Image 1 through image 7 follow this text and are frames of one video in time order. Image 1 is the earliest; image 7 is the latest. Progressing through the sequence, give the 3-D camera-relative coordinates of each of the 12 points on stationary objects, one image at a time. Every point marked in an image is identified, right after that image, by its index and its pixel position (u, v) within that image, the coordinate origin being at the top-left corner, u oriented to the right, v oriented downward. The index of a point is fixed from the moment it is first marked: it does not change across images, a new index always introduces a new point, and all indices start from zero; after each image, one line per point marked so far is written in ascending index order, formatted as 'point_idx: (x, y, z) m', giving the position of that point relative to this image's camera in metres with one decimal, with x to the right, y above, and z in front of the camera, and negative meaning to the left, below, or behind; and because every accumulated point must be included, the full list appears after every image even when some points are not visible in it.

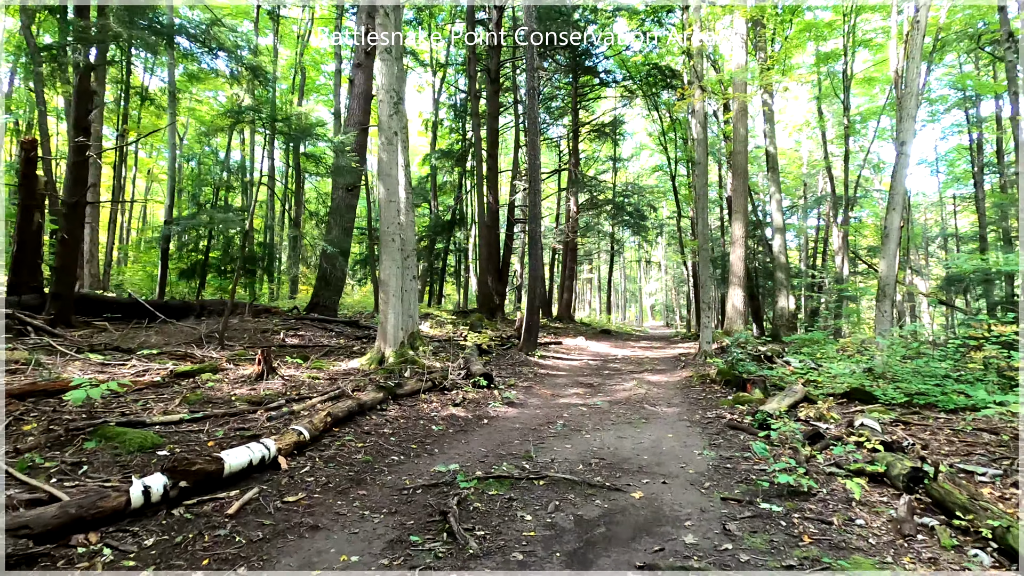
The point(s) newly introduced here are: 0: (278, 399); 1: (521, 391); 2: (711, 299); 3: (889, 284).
0: (-2.2, -1.1, +5.0) m
1: (+0.1, -1.3, +6.8) m
2: (+3.9, -0.2, +10.5) m
3: (+6.3, +0.1, +8.9) m
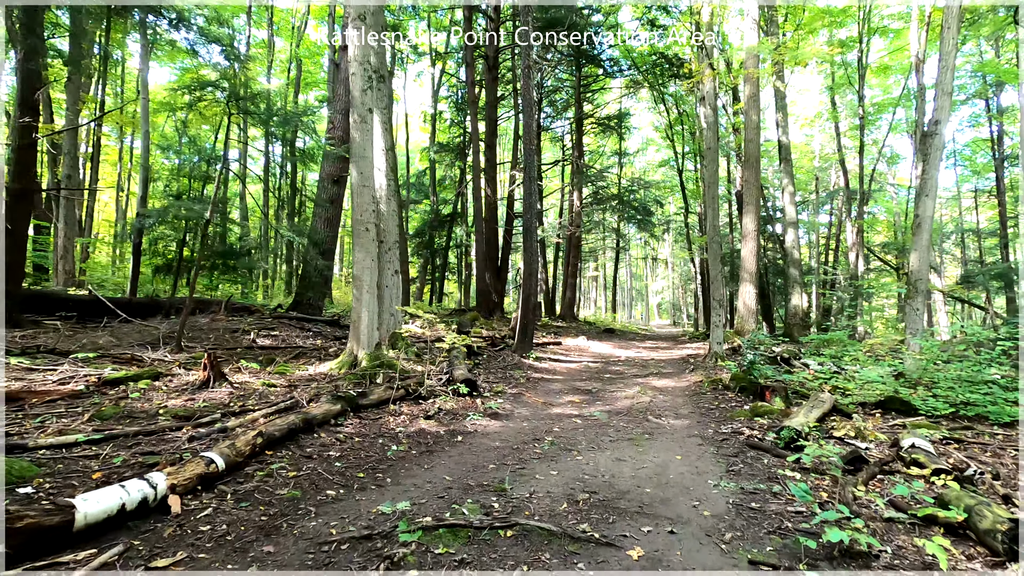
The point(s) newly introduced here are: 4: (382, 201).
0: (-2.4, -1.0, +4.3) m
1: (0.0, -1.3, +6.0) m
2: (+3.8, -0.2, +9.7) m
3: (+6.1, +0.1, +8.0) m
4: (-2.0, +1.3, +8.1) m
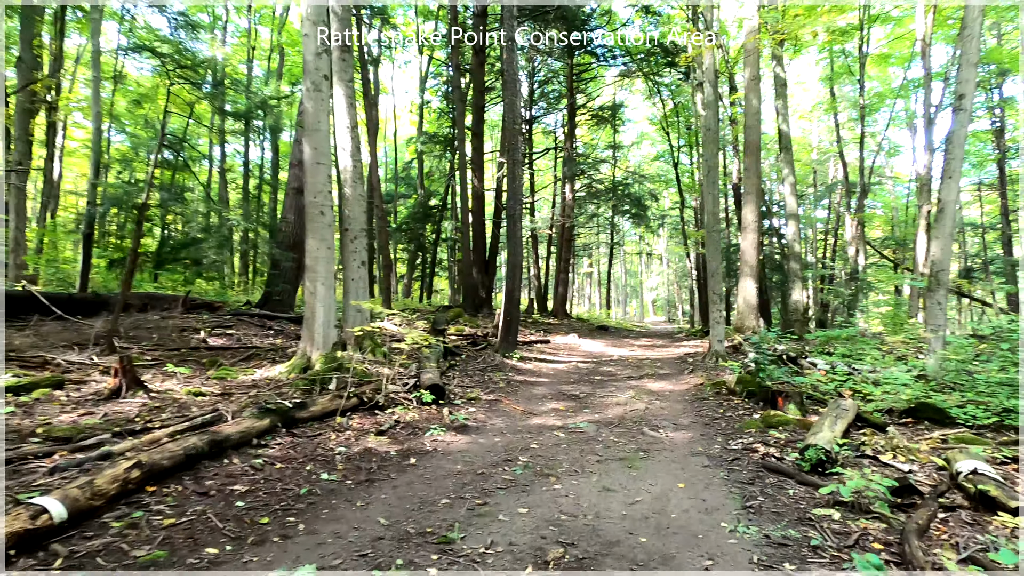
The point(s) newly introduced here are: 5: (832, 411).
0: (-2.6, -0.9, +3.4) m
1: (-0.3, -1.2, +5.2) m
2: (+3.5, 0.0, +8.9) m
3: (+5.9, +0.2, +7.2) m
4: (-2.3, +1.4, +7.2) m
5: (+2.7, -1.1, +4.5) m
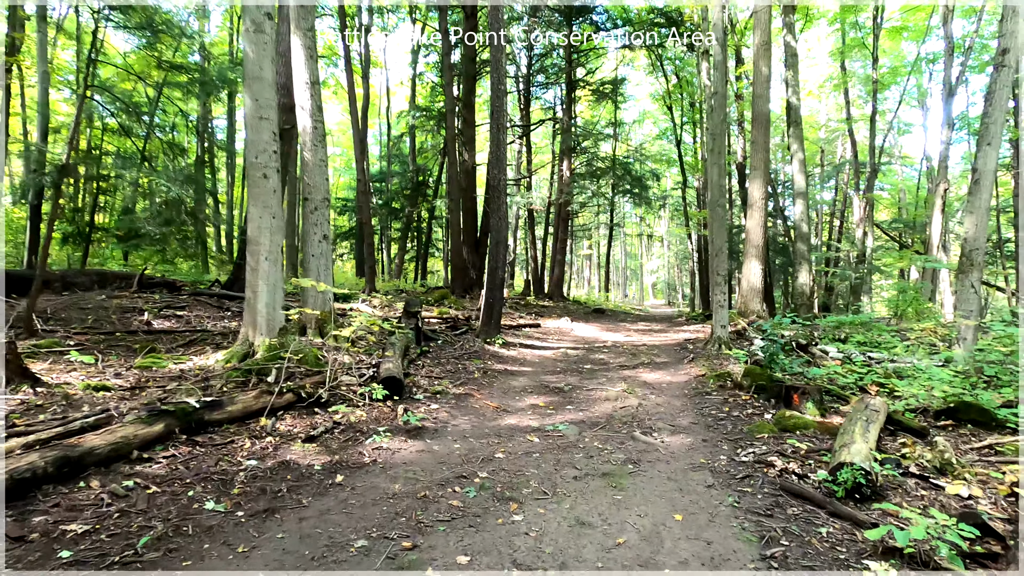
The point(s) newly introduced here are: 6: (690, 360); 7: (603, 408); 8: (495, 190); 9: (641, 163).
0: (-2.9, -0.8, +2.7) m
1: (-0.5, -1.0, +4.5) m
2: (+3.3, +0.3, +8.2) m
3: (+5.6, +0.5, +6.5) m
4: (-2.5, +1.7, +6.4) m
5: (+2.5, -0.9, +3.8) m
6: (+2.3, -0.9, +6.8) m
7: (+0.8, -1.1, +4.7) m
8: (-0.2, +1.5, +7.9) m
9: (+4.9, +4.8, +20.0) m
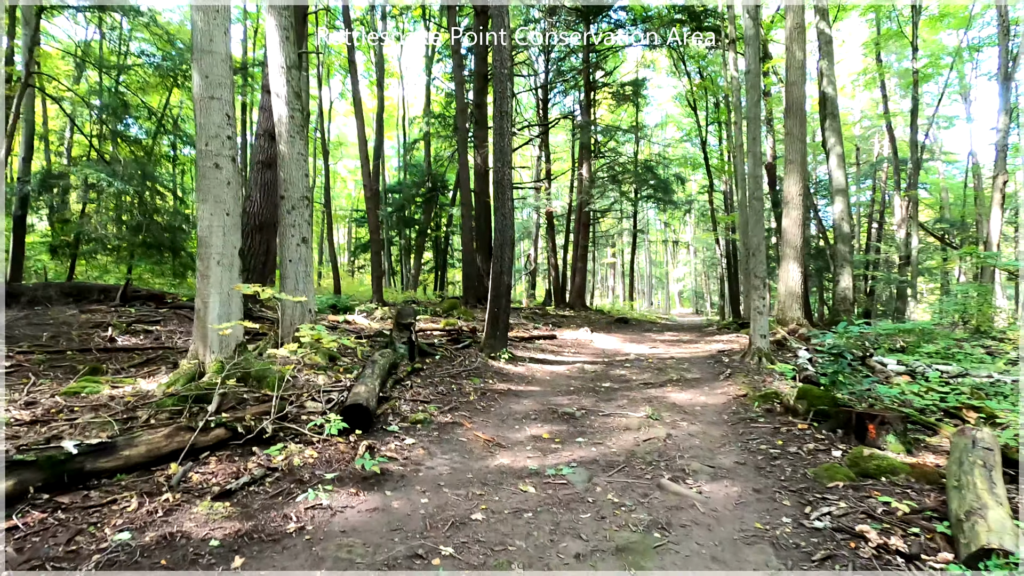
0: (-3.0, -0.8, +2.0) m
1: (-0.6, -1.0, +3.6) m
2: (+3.4, +0.2, +7.2) m
3: (+5.7, +0.5, +5.3) m
4: (-2.5, +1.6, +5.7) m
5: (+2.4, -0.9, +2.8) m
6: (+2.4, -1.0, +5.9) m
7: (+0.8, -1.1, +3.8) m
8: (-0.2, +1.3, +7.1) m
9: (+5.5, +4.5, +19.0) m
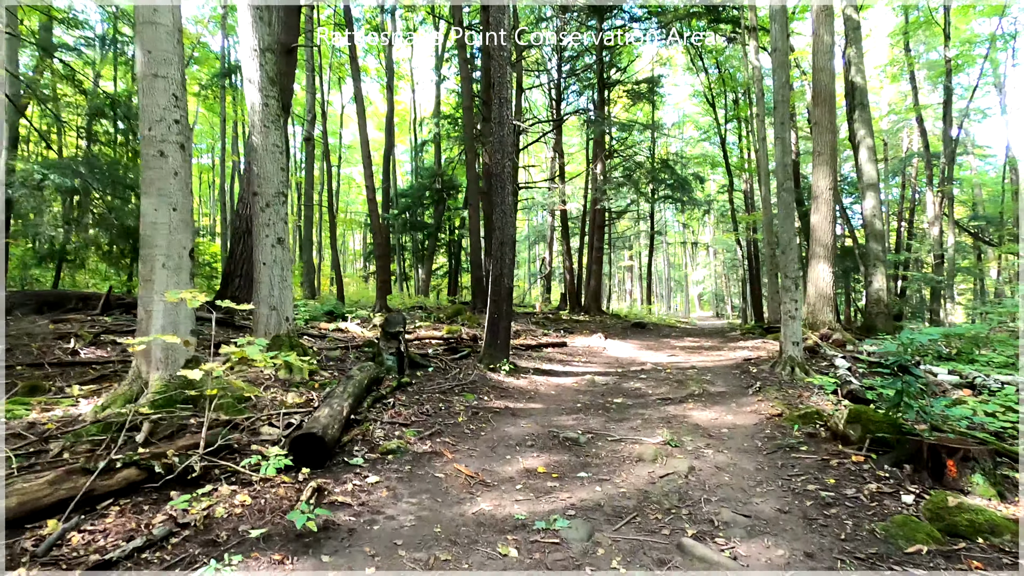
0: (-3.1, -0.8, +1.4) m
1: (-0.6, -1.0, +3.0) m
2: (+3.5, +0.2, +6.4) m
3: (+5.6, +0.5, +4.5) m
4: (-2.5, +1.5, +5.2) m
5: (+2.3, -0.9, +2.1) m
6: (+2.4, -1.0, +5.1) m
7: (+0.7, -1.1, +3.1) m
8: (-0.1, +1.3, +6.5) m
9: (+5.9, +4.4, +18.2) m
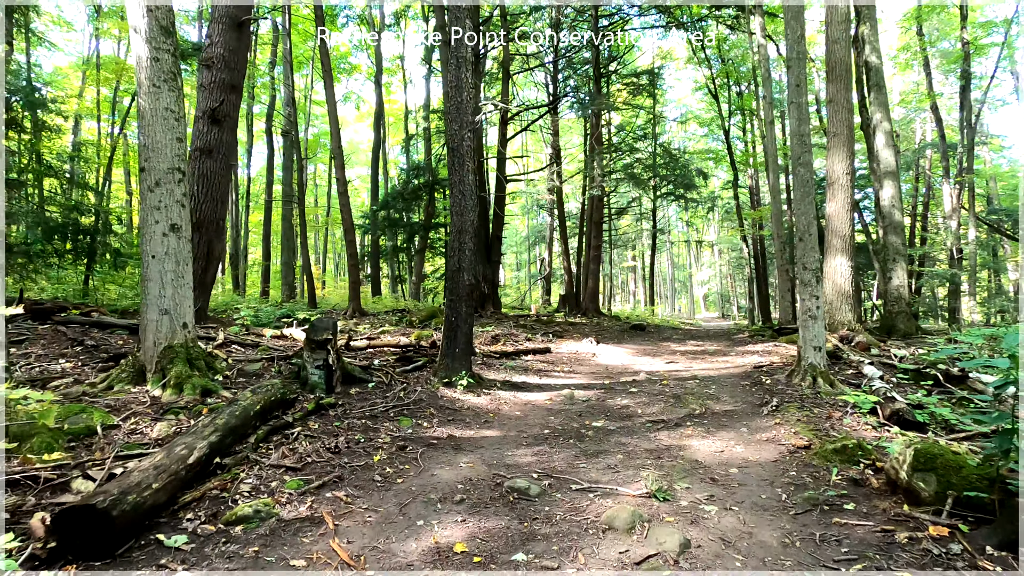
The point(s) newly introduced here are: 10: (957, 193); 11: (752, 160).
0: (-3.5, -0.8, +0.4) m
1: (-1.0, -1.0, +1.9) m
2: (+3.1, +0.2, +5.3) m
3: (+5.2, +0.6, +3.4) m
4: (-2.9, +1.6, +4.2) m
5: (+1.9, -0.8, +1.0) m
6: (+2.0, -0.9, +4.1) m
7: (+0.3, -1.0, +2.1) m
8: (-0.5, +1.3, +5.4) m
9: (+5.6, +4.5, +17.2) m
10: (+15.5, +3.4, +18.4) m
11: (+8.4, +4.6, +18.6) m
